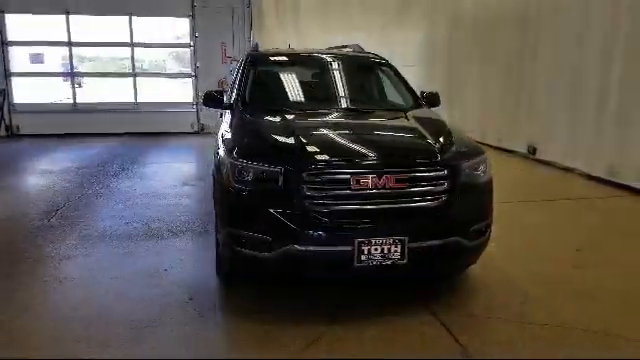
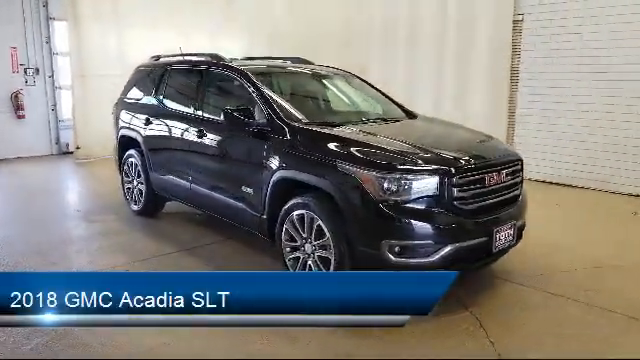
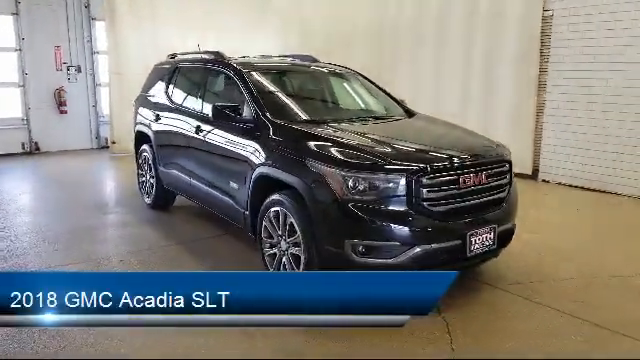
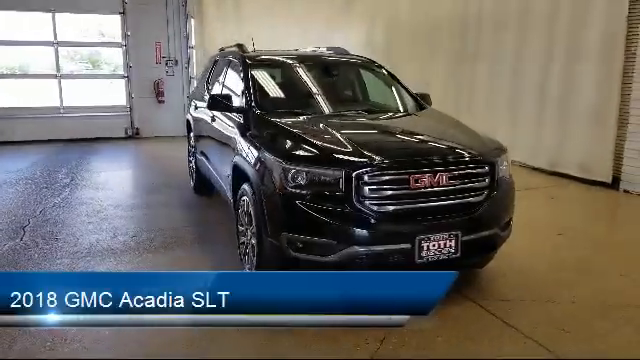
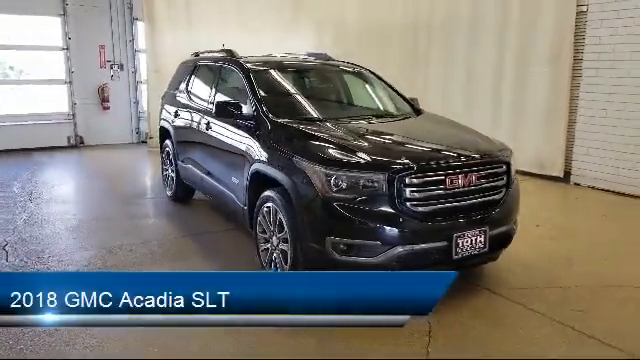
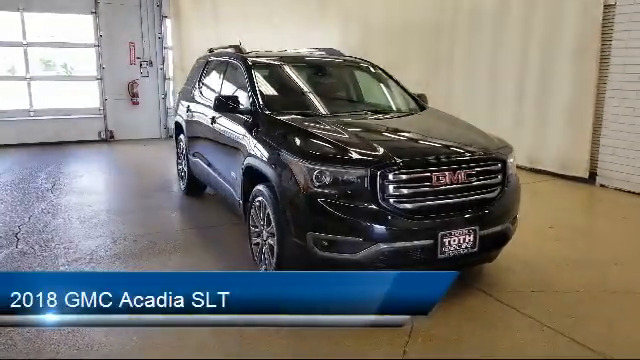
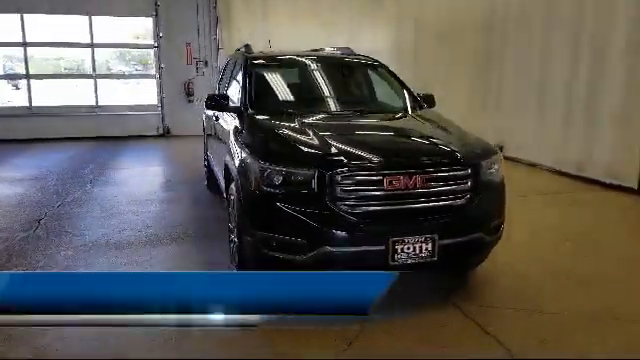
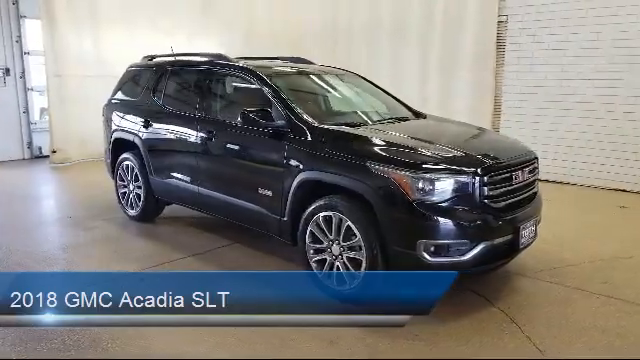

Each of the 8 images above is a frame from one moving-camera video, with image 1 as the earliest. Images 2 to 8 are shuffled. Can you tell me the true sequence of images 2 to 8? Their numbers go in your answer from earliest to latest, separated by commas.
7, 4, 6, 5, 3, 2, 8
